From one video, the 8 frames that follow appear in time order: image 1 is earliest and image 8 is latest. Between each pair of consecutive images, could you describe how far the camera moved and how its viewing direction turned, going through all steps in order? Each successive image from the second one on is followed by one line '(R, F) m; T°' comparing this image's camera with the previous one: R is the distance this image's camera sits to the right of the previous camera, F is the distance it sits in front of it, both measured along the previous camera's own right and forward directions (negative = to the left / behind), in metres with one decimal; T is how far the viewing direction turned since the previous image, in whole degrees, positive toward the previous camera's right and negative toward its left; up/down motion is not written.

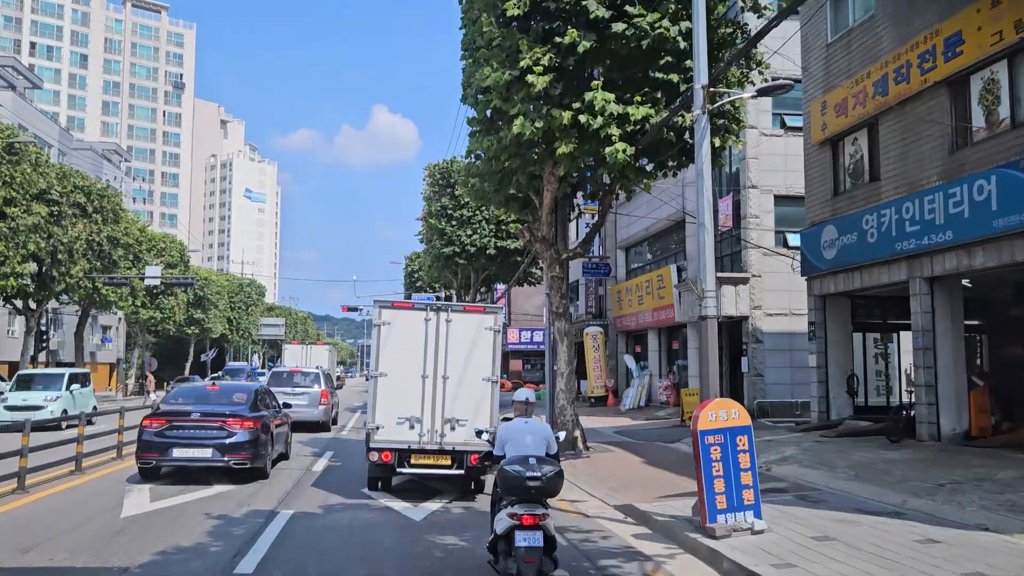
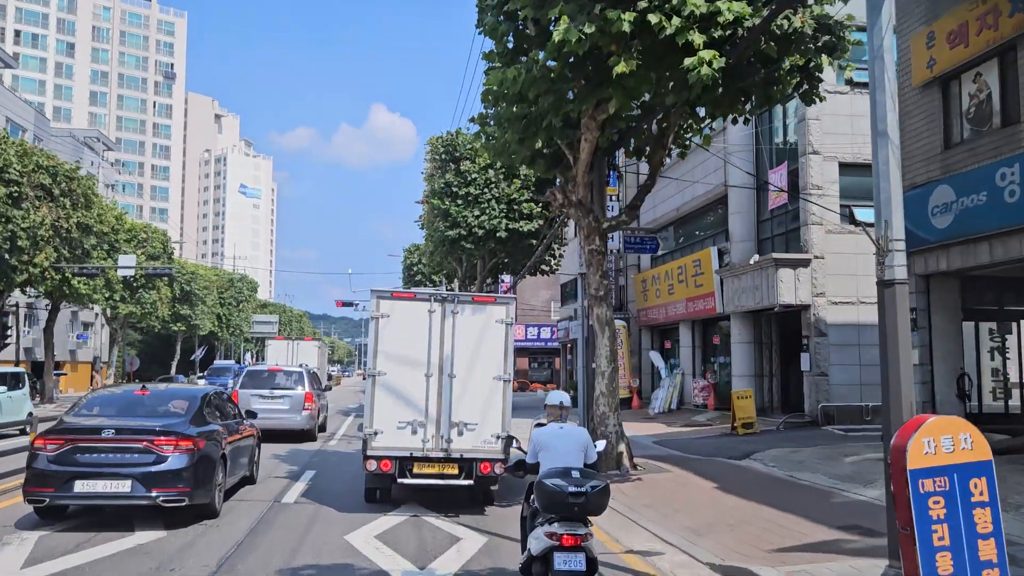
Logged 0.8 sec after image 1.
(-0.5, +3.2) m; 0°
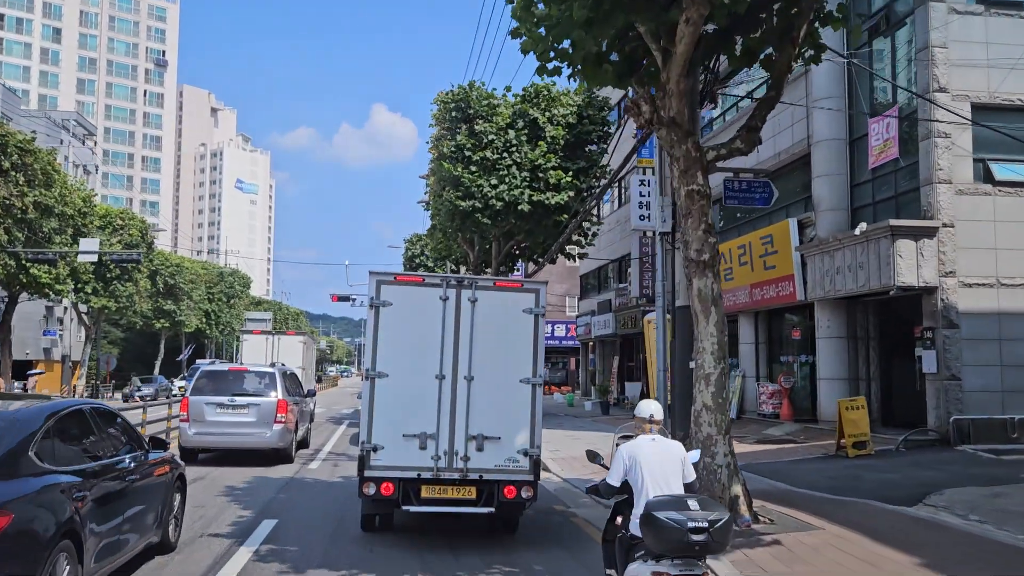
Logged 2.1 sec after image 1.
(-0.6, +4.1) m; 0°
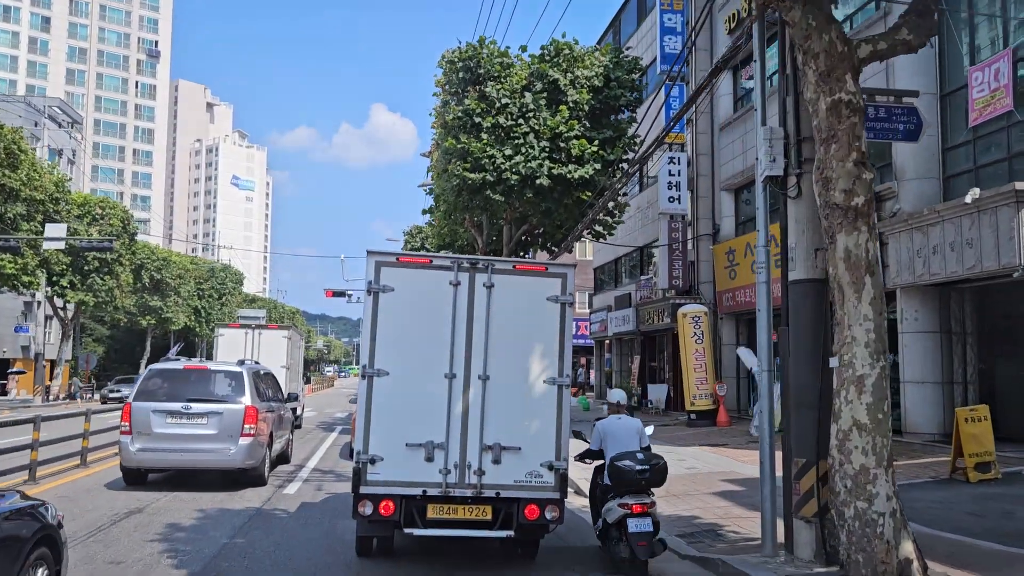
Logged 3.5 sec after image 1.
(-0.4, +2.8) m; 0°
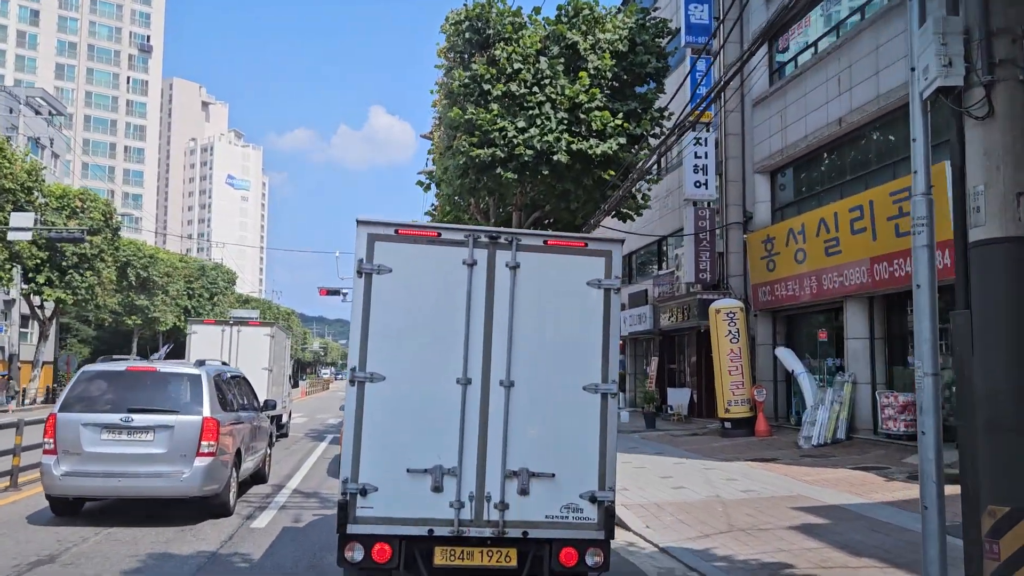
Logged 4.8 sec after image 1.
(-0.3, +2.2) m; 0°
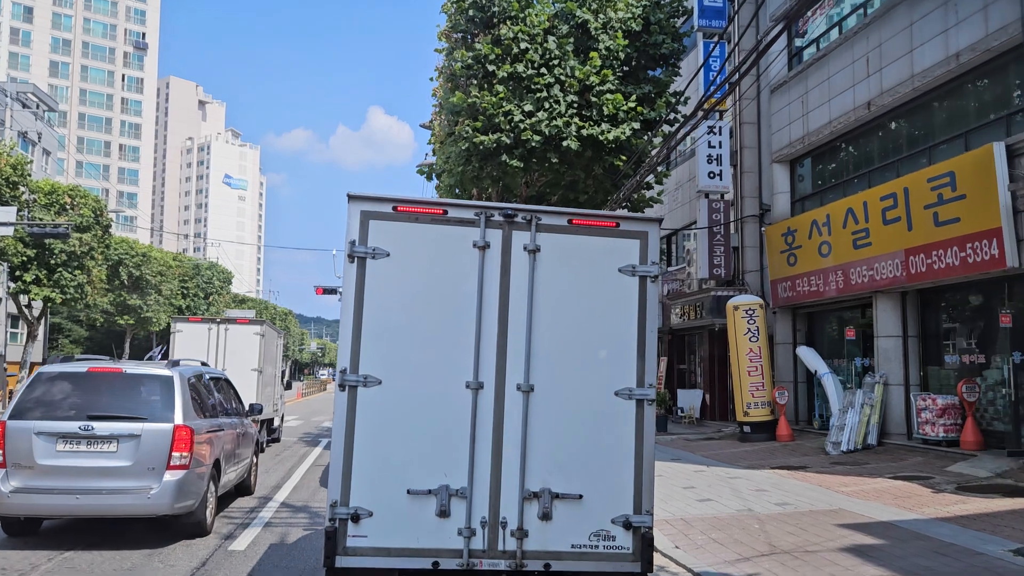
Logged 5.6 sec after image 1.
(-0.1, +1.0) m; 0°
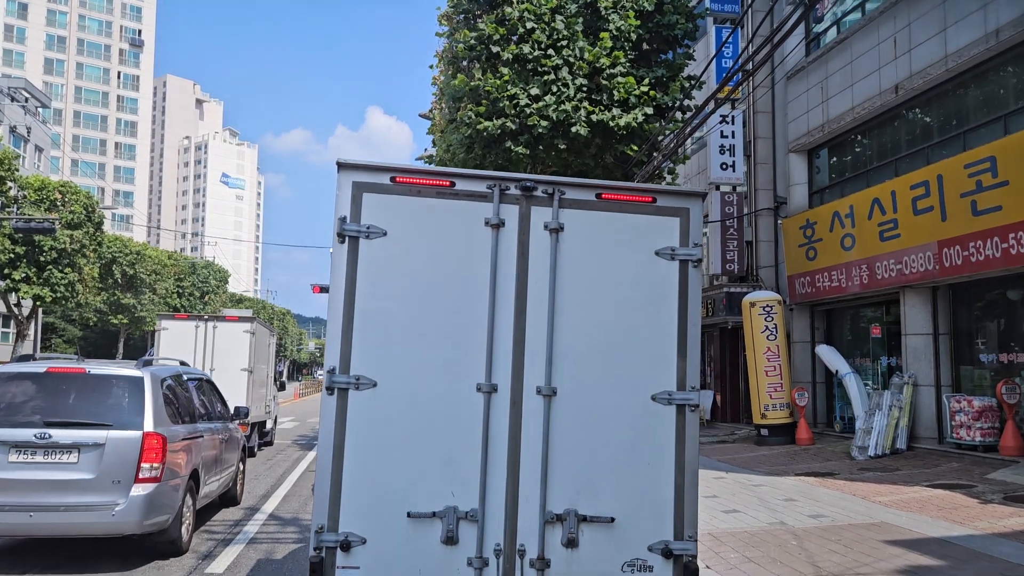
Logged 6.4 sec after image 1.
(-0.1, +0.8) m; 0°
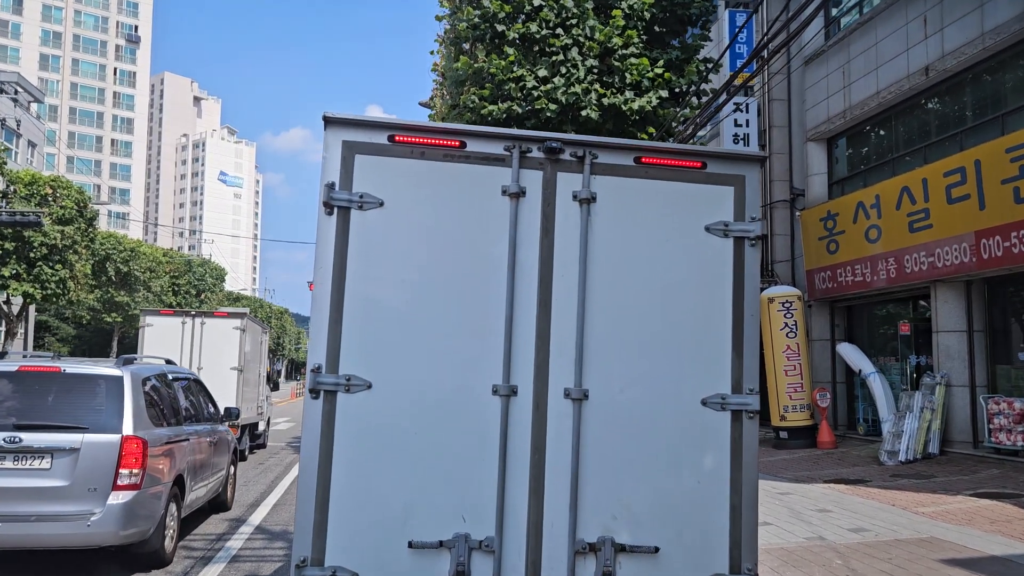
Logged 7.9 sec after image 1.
(-0.1, +0.8) m; 0°
